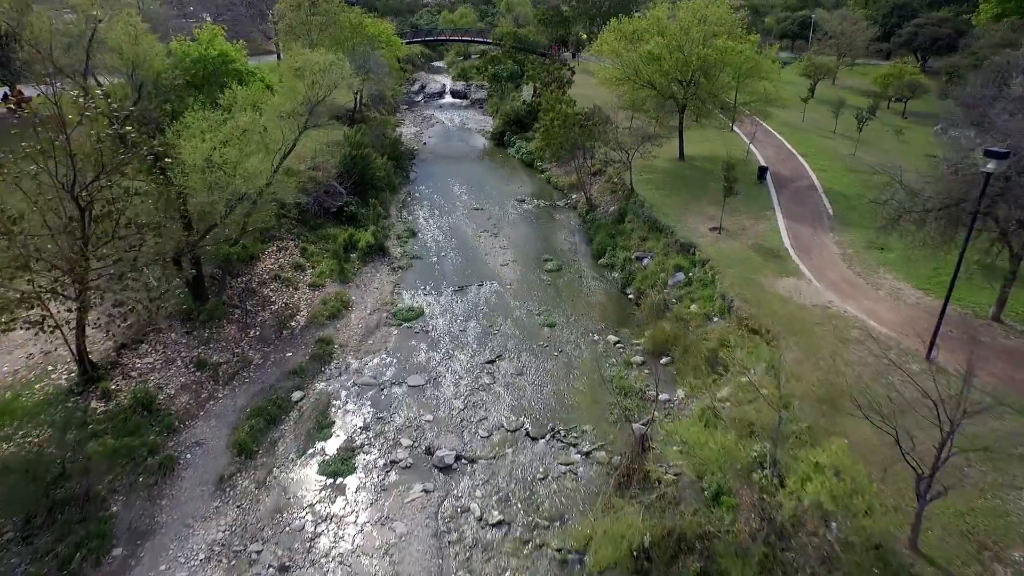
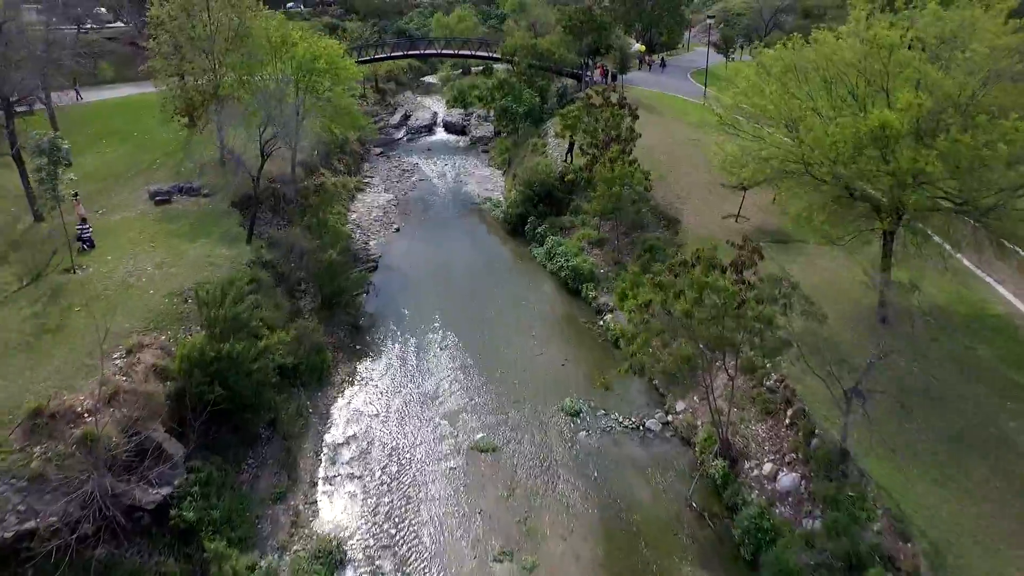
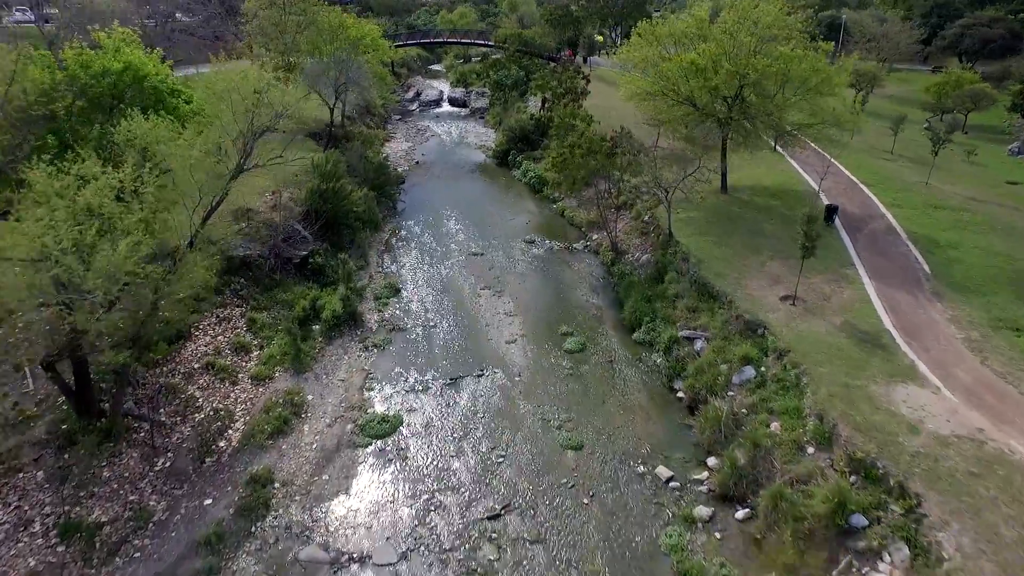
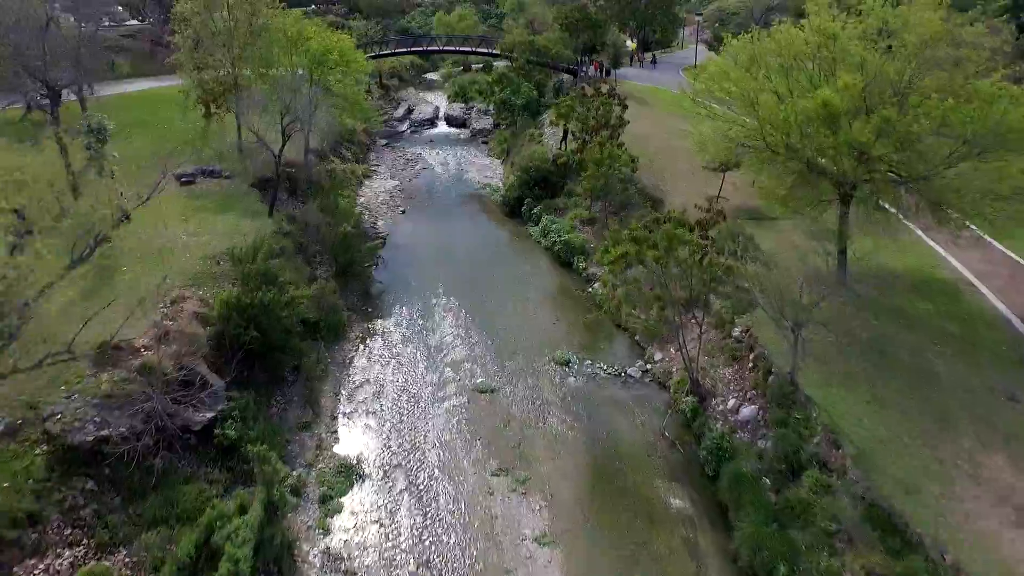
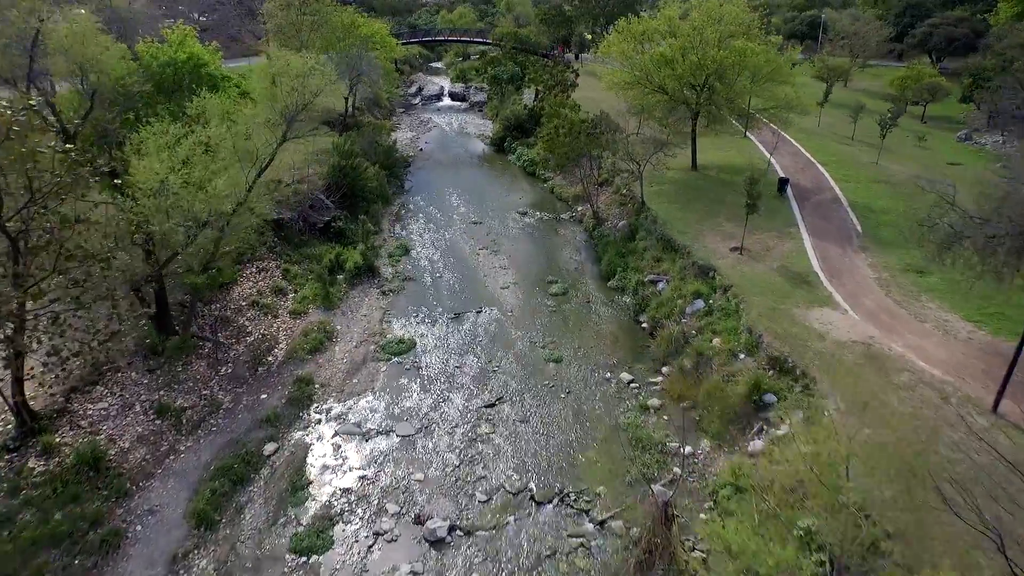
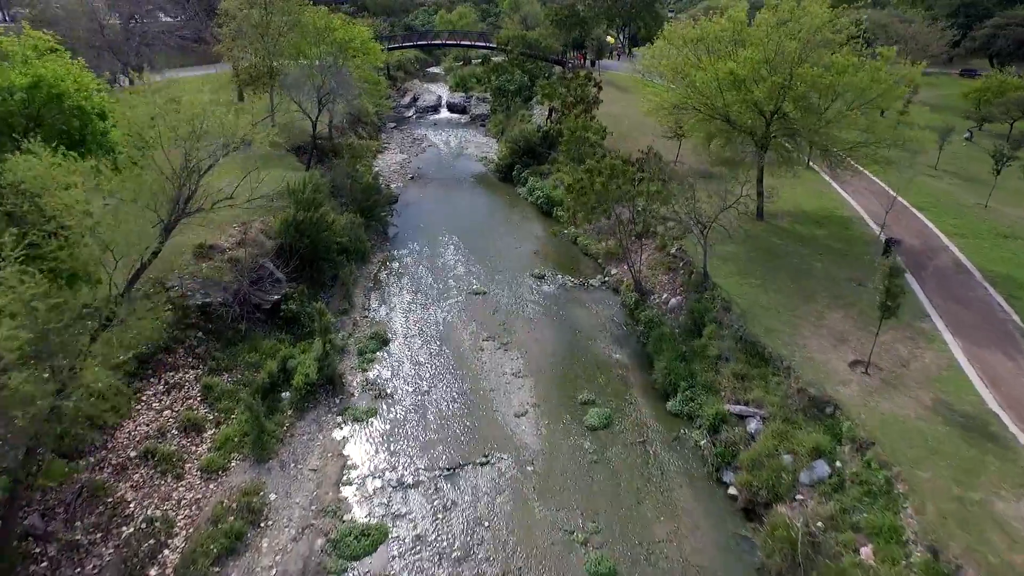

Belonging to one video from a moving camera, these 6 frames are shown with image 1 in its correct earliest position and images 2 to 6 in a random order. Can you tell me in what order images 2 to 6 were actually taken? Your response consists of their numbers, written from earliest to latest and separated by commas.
5, 3, 6, 4, 2
